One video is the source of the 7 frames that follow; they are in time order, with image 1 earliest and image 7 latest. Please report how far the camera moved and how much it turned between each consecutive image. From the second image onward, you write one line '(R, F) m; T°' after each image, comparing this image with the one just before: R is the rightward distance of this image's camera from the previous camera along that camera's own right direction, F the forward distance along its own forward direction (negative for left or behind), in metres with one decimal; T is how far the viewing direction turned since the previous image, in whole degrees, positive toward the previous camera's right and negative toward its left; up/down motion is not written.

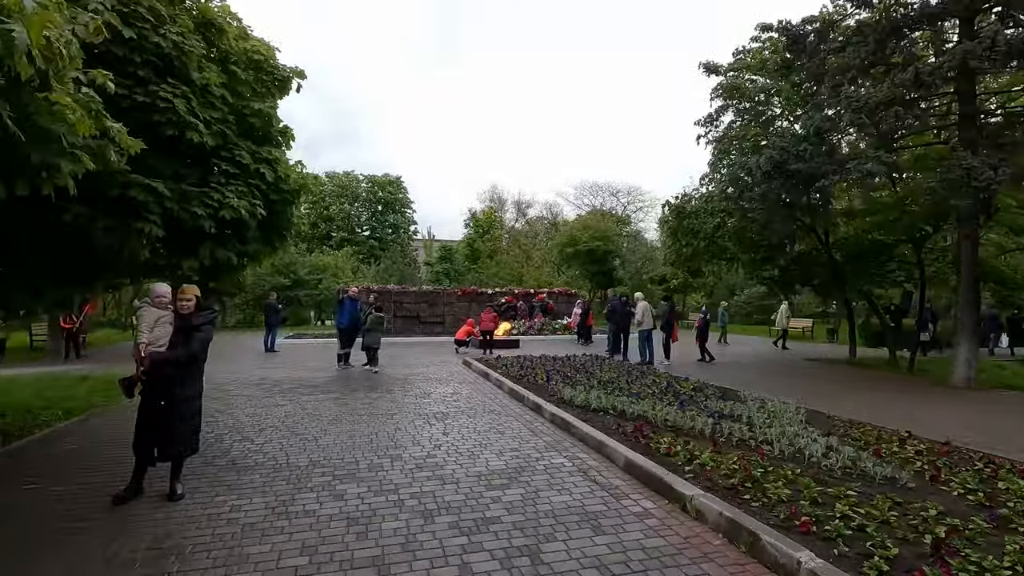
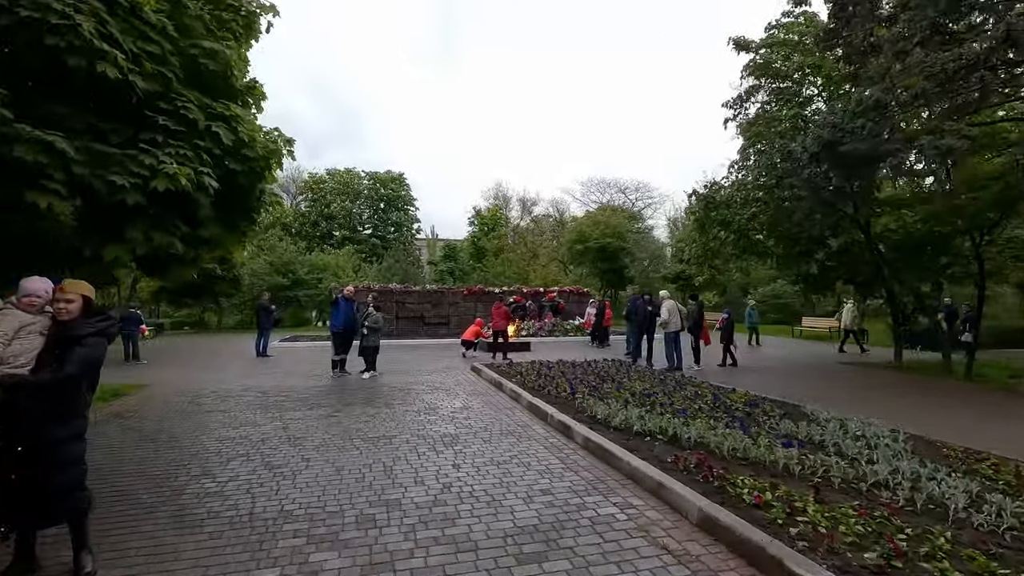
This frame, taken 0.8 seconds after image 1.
(-0.2, +1.4) m; 0°
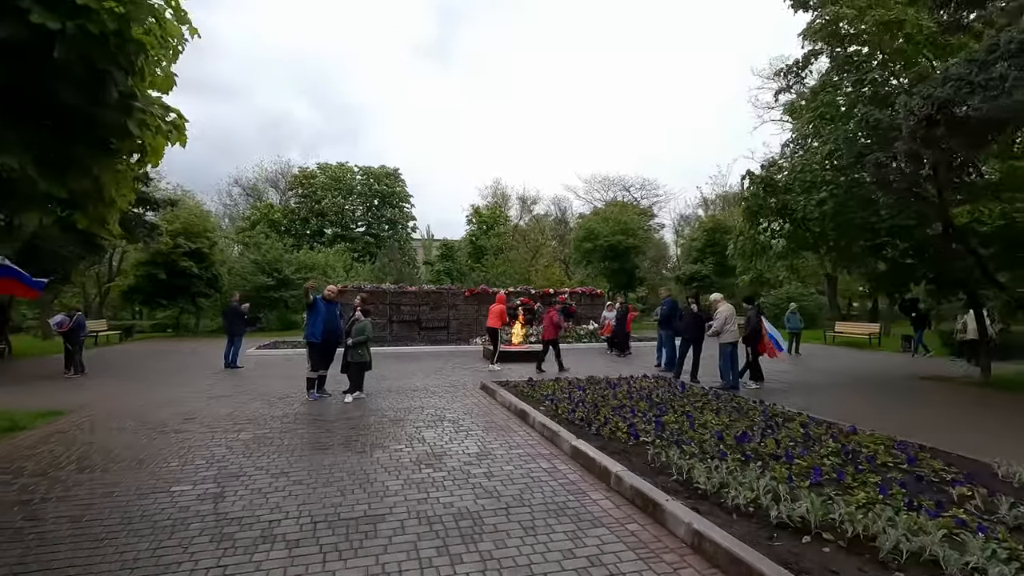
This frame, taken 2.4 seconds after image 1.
(-0.5, +2.4) m; +1°
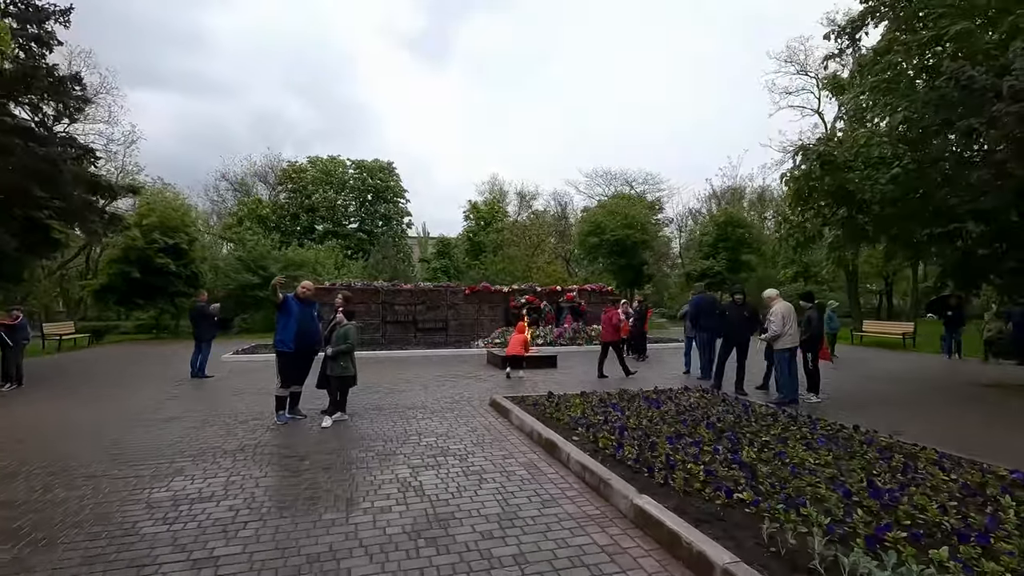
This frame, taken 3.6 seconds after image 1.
(-0.3, +1.8) m; 0°
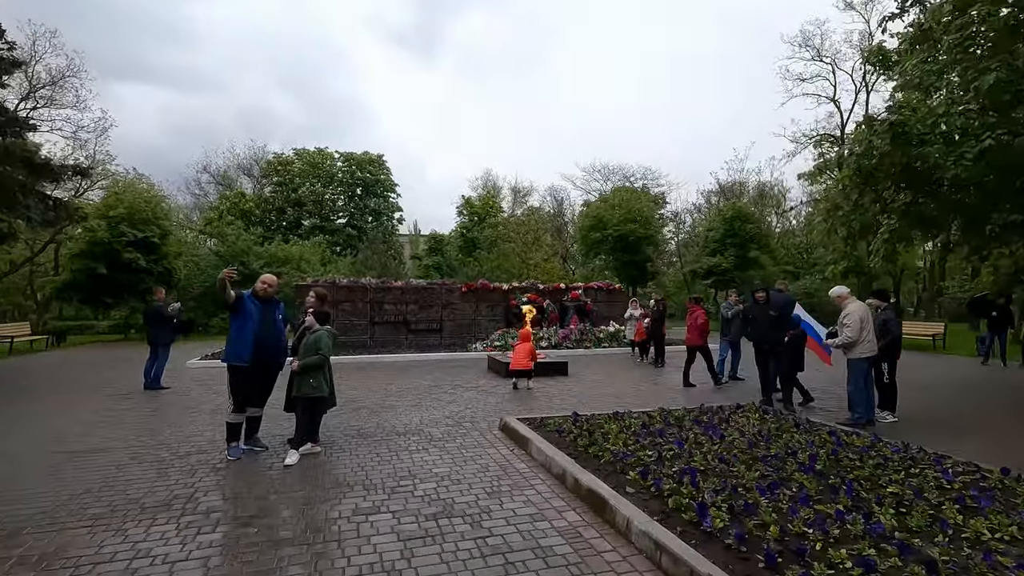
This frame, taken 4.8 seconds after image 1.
(-0.3, +1.7) m; +1°
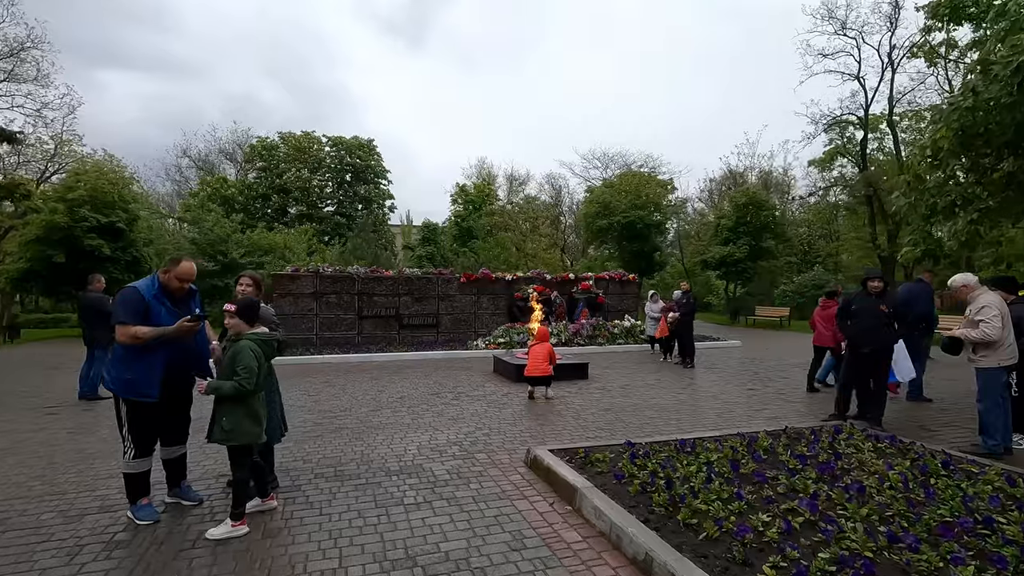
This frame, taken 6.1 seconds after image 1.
(-0.4, +1.8) m; +1°
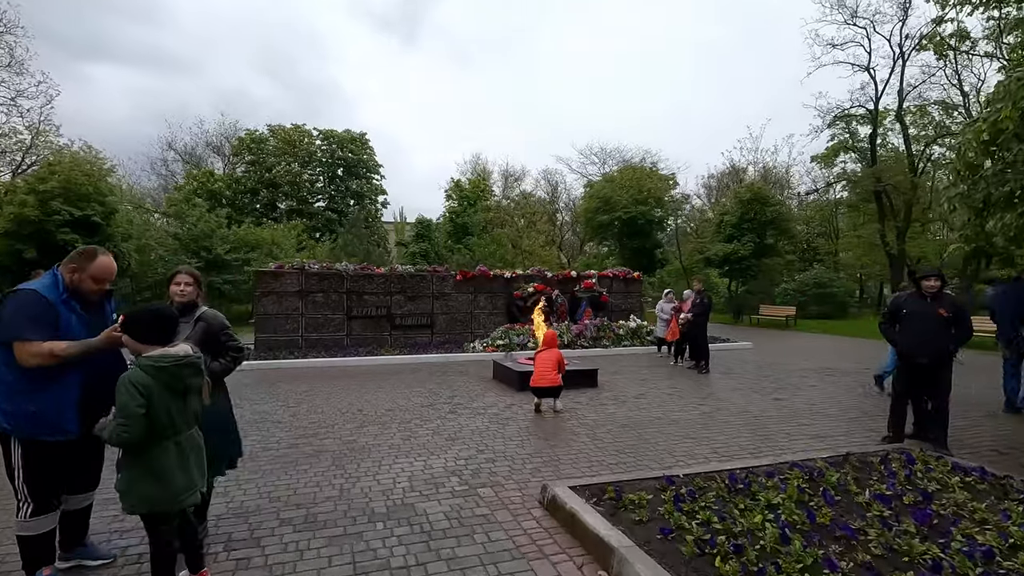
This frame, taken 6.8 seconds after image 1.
(-0.1, +0.9) m; +1°
